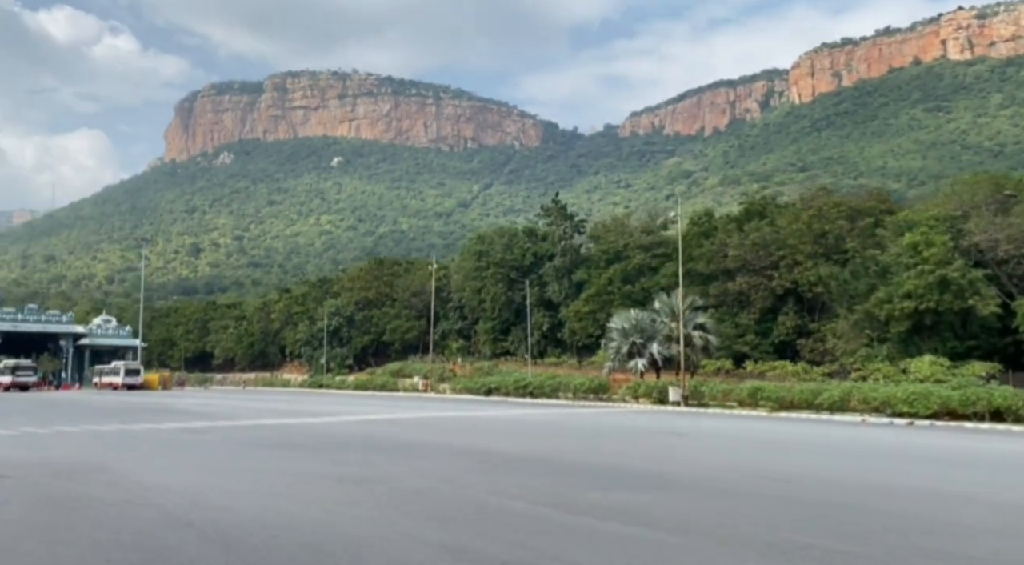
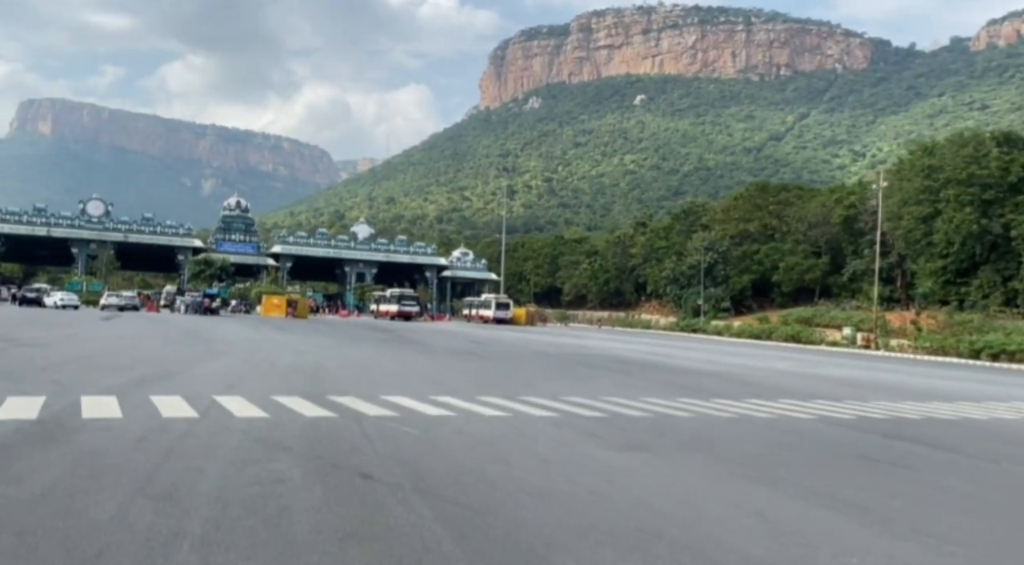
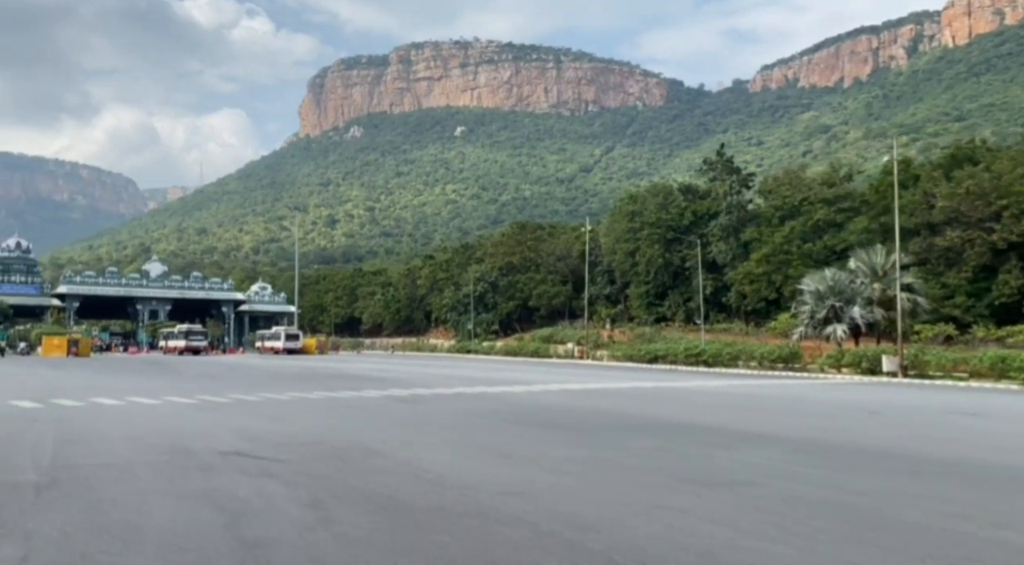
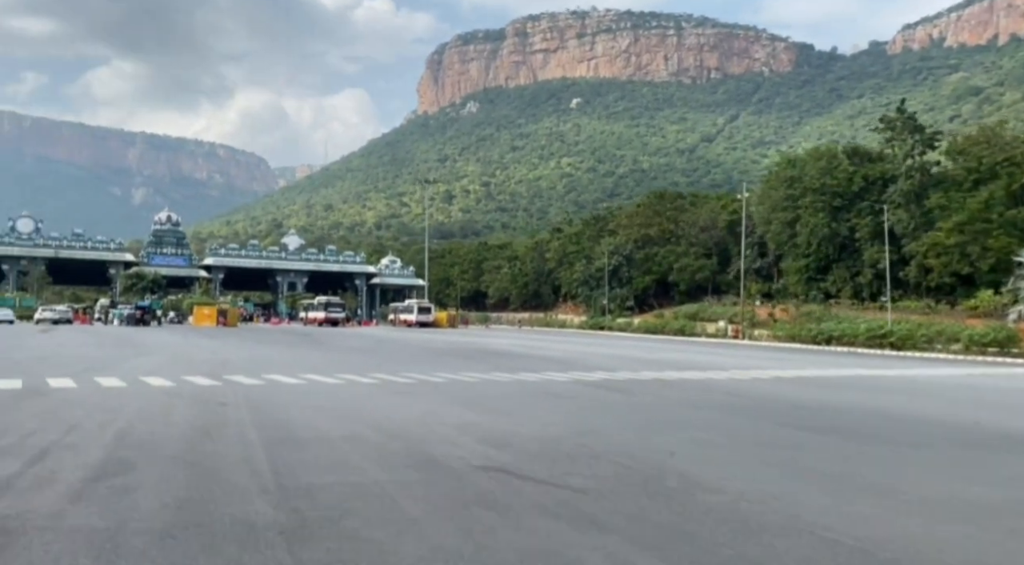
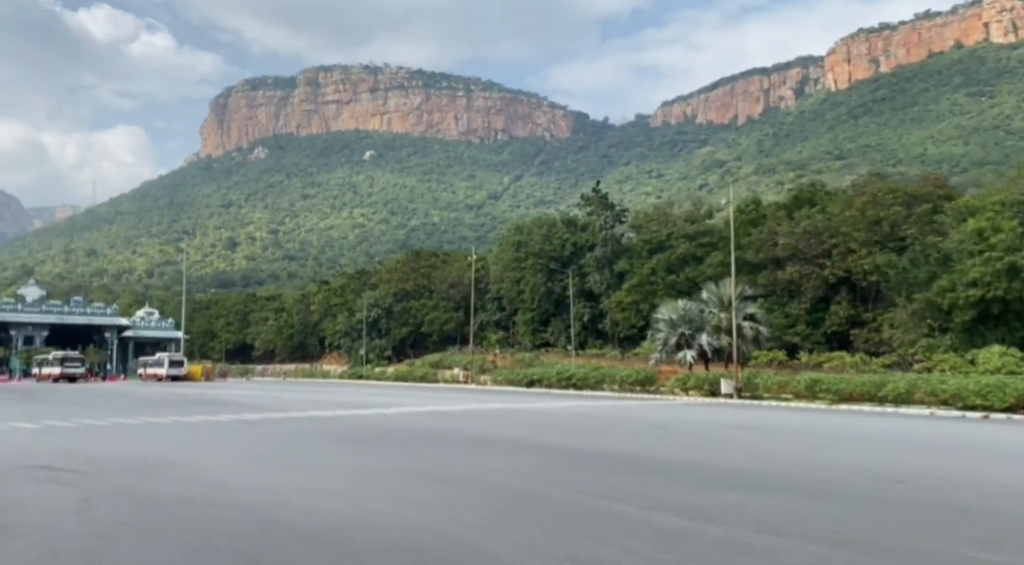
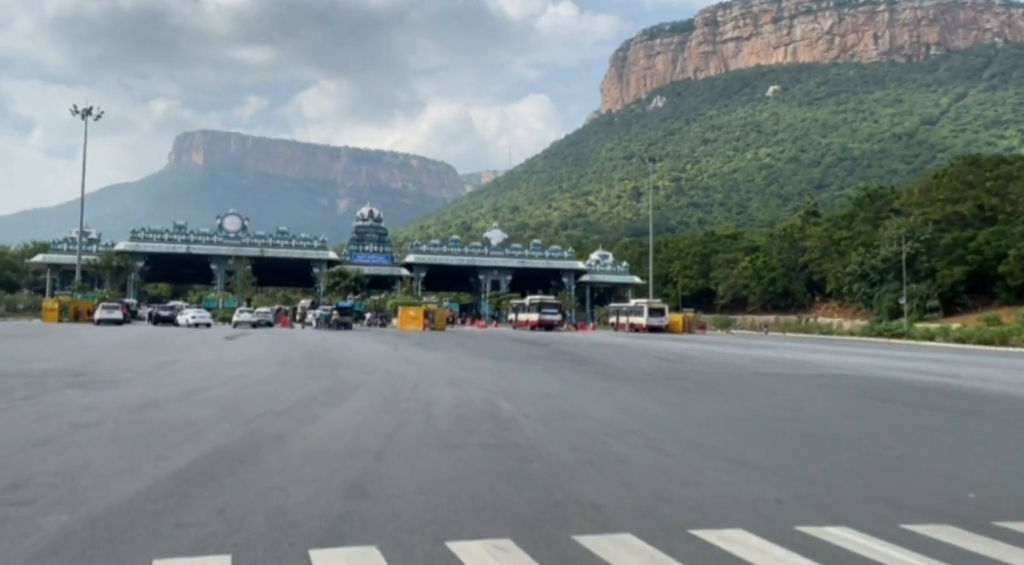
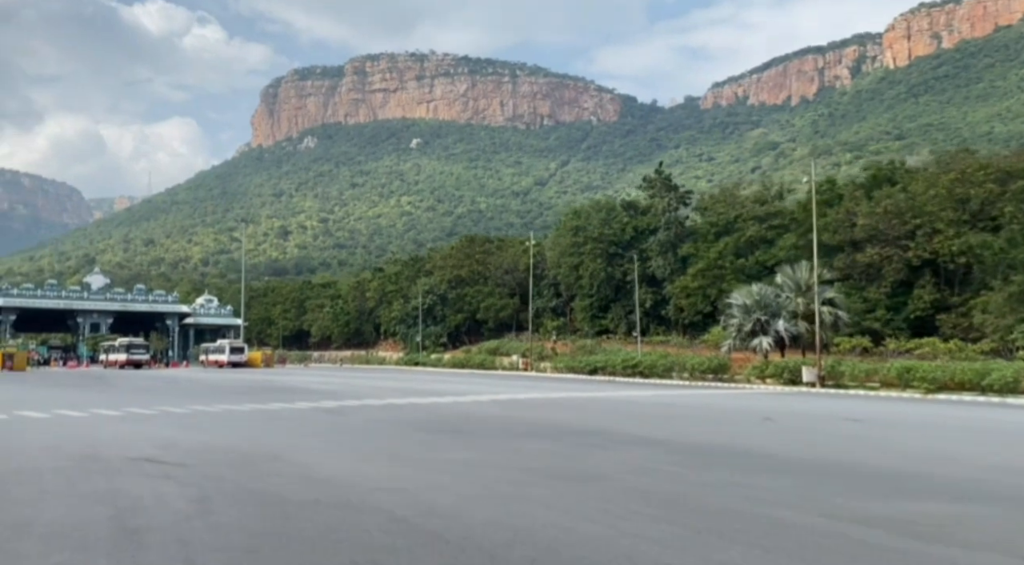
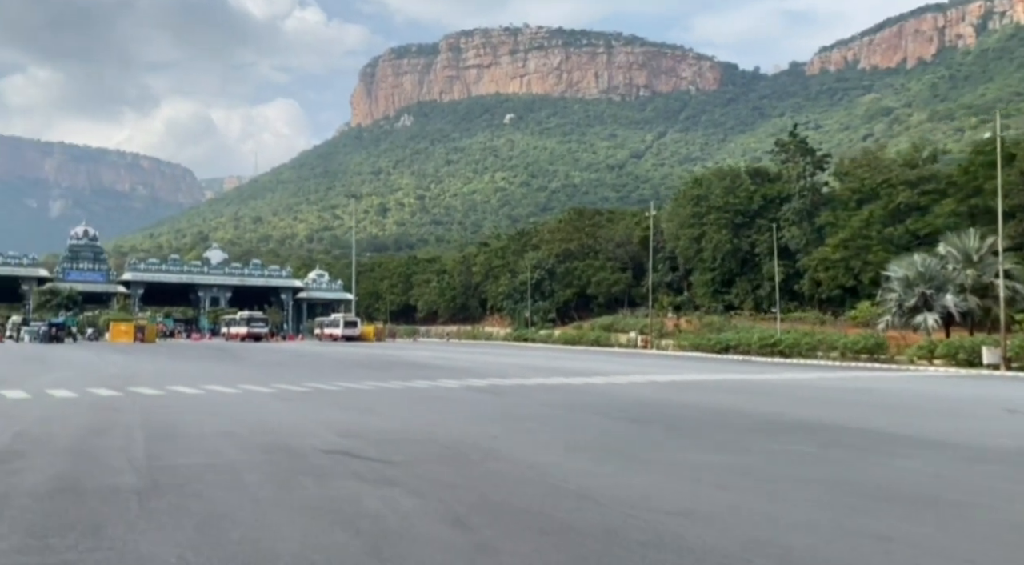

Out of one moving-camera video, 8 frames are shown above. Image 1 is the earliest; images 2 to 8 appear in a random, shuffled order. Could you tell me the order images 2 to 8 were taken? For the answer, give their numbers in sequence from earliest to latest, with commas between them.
5, 7, 3, 8, 4, 2, 6
